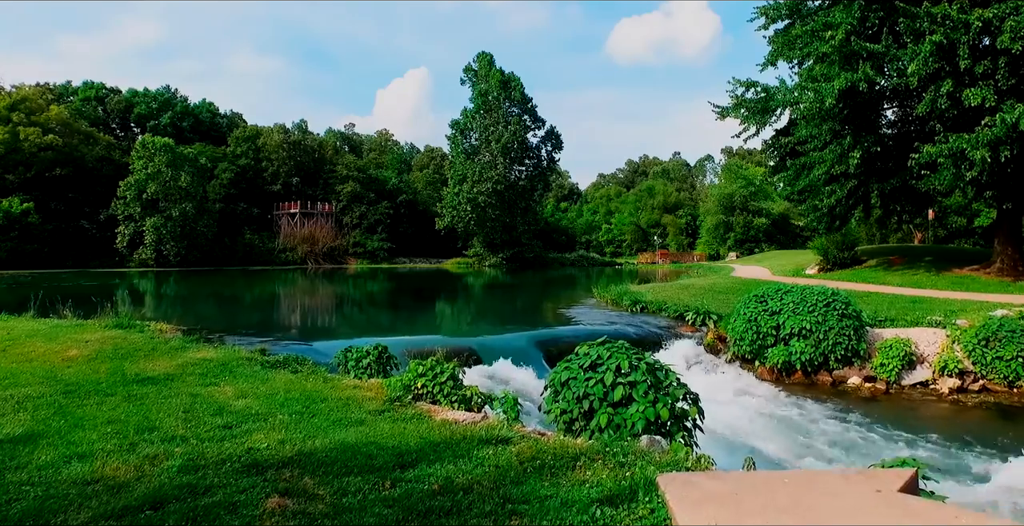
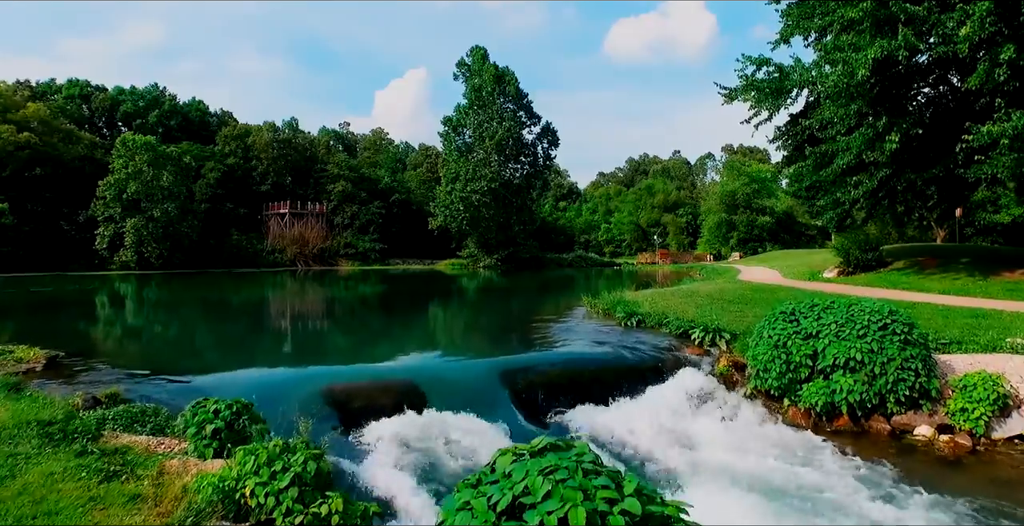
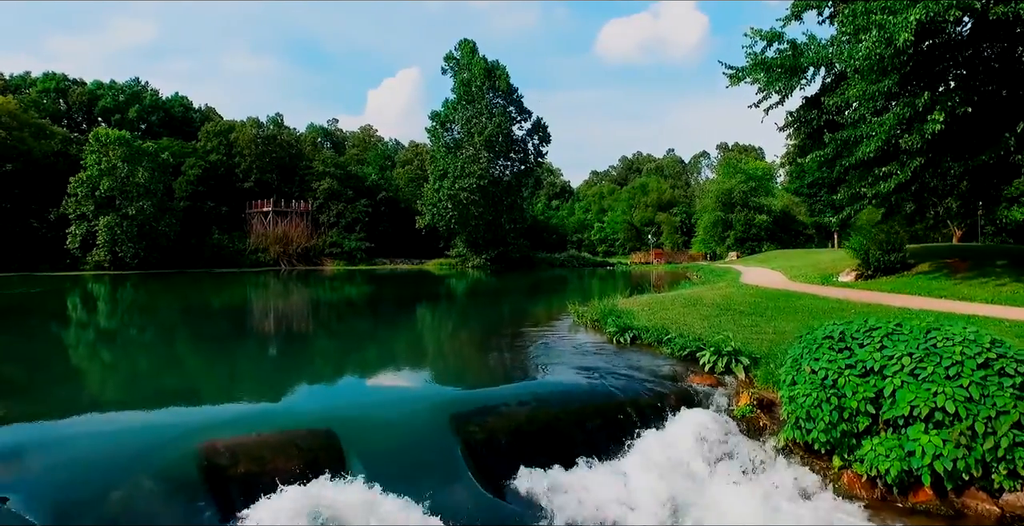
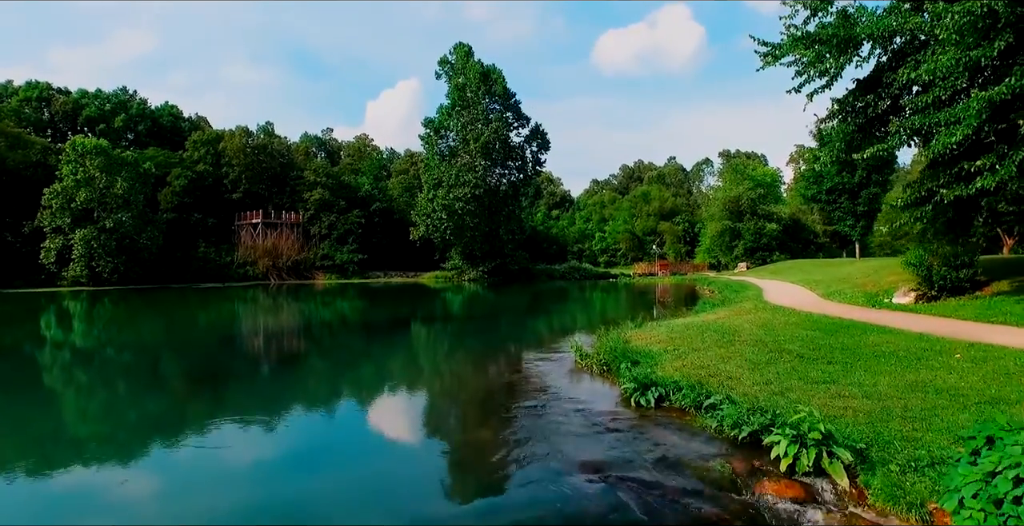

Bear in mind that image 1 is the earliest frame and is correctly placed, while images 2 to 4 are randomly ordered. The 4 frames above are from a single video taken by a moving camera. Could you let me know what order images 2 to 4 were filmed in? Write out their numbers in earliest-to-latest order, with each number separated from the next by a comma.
2, 3, 4
